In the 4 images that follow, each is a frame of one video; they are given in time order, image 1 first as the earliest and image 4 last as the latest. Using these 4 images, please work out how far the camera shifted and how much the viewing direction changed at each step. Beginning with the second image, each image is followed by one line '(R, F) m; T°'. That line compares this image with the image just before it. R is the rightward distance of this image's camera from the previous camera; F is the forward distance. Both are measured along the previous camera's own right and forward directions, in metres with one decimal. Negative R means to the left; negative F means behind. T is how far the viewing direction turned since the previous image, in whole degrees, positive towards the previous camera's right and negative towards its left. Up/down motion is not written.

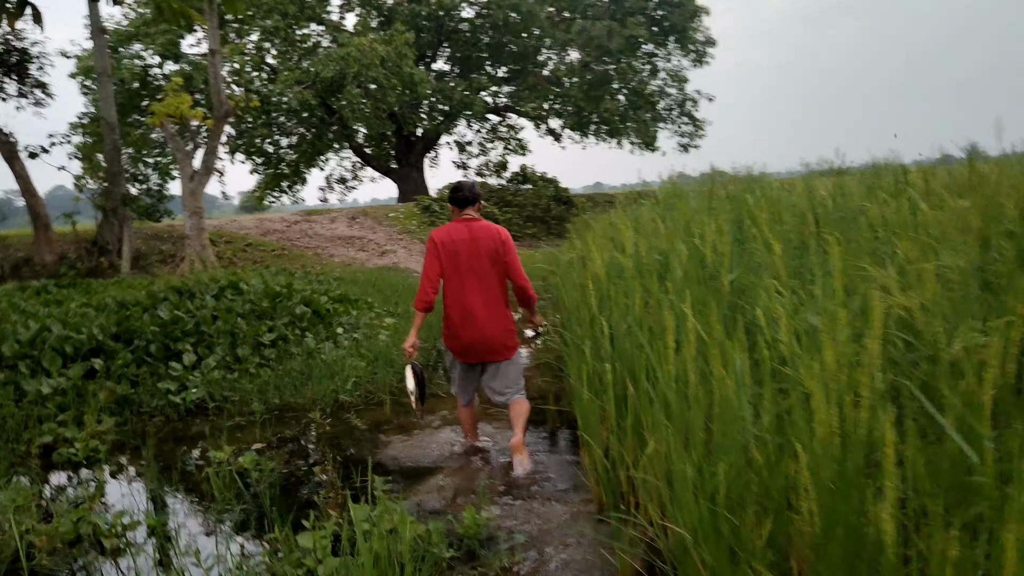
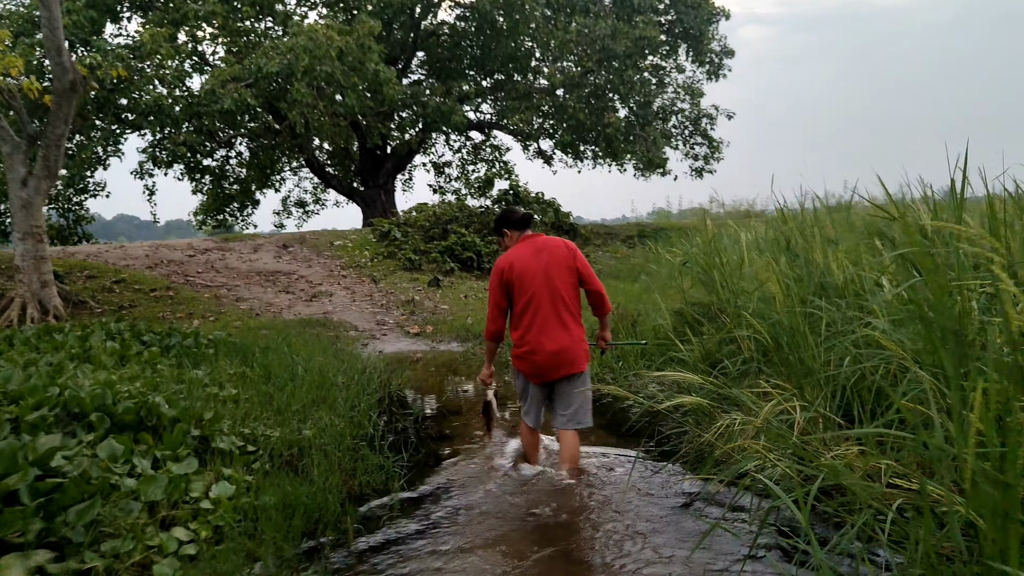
(-0.1, +4.6) m; +1°
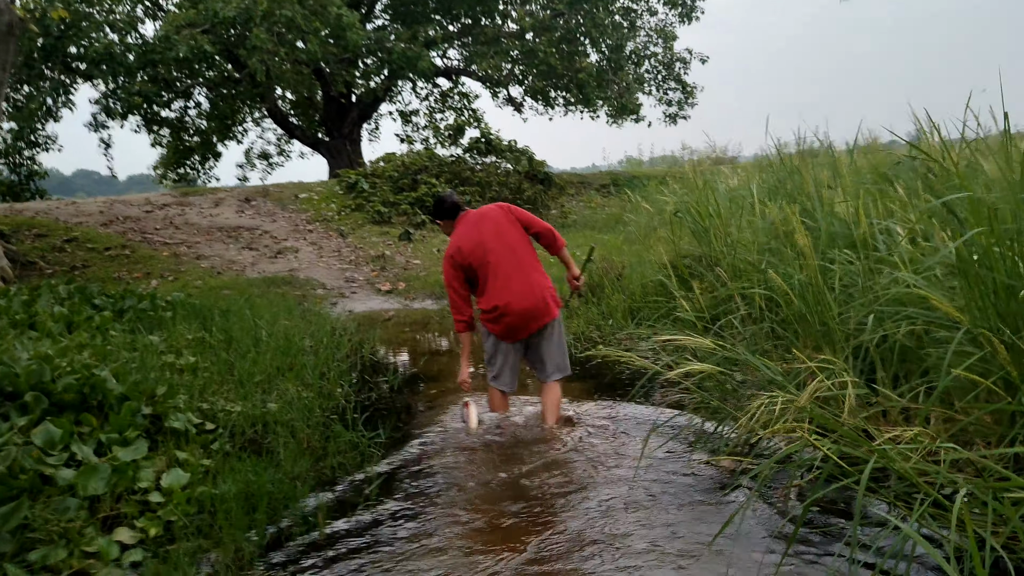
(-0.1, +0.4) m; +2°
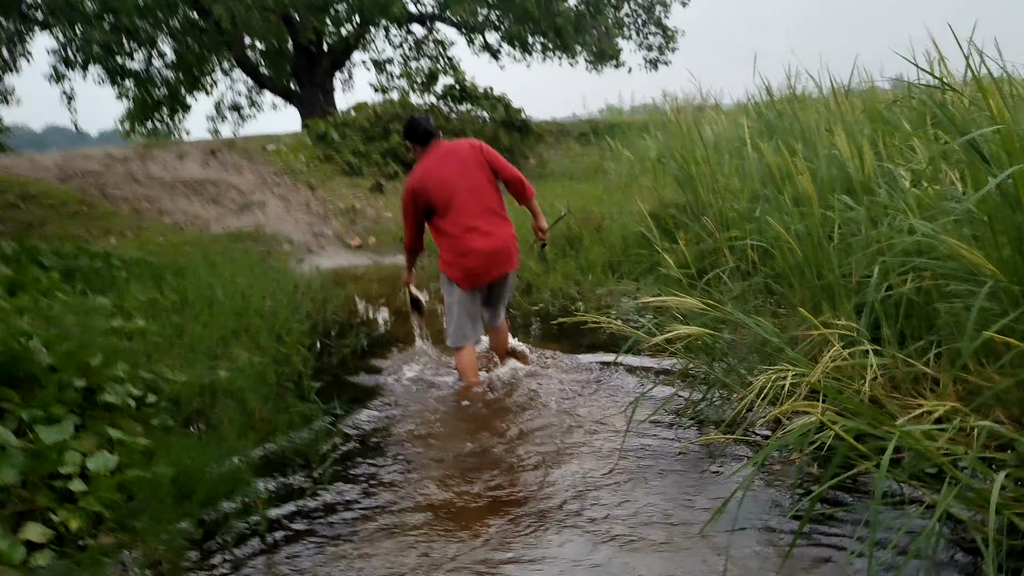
(+0.1, +0.3) m; +1°
